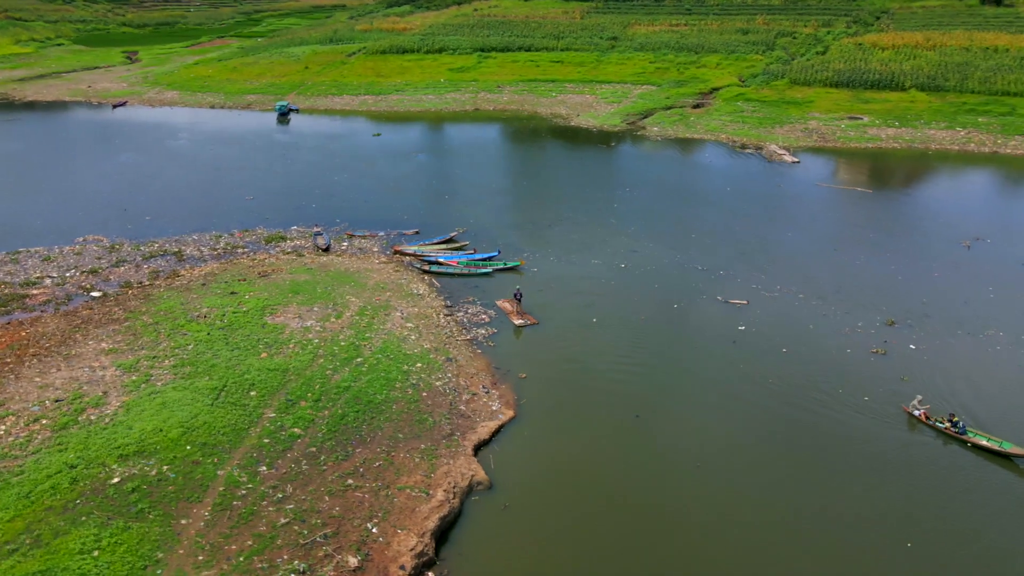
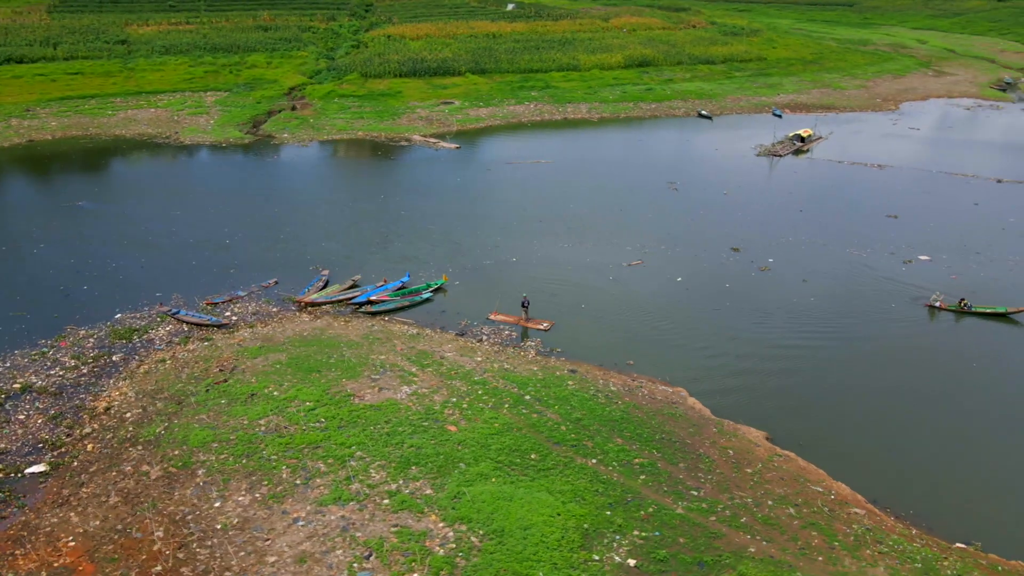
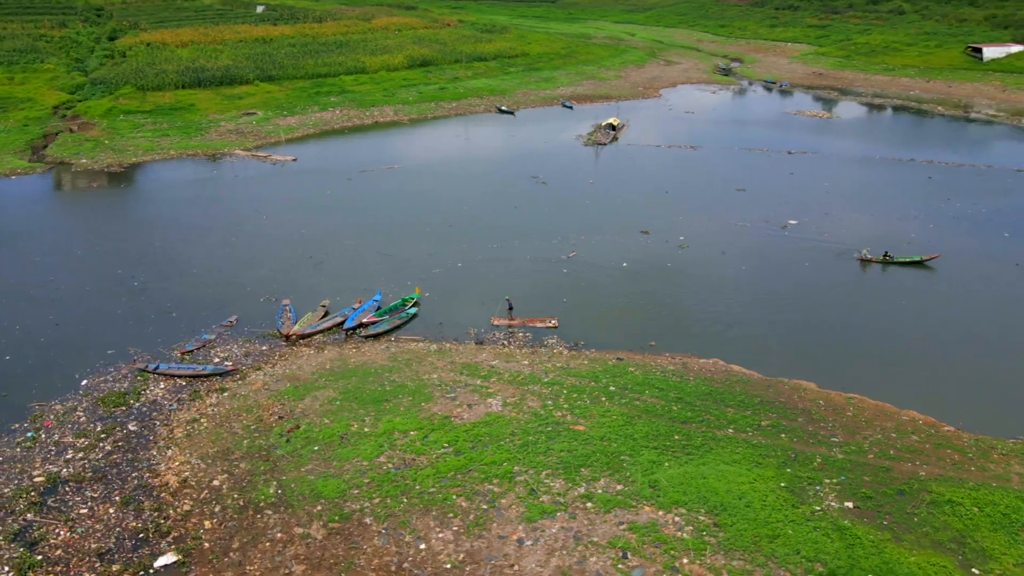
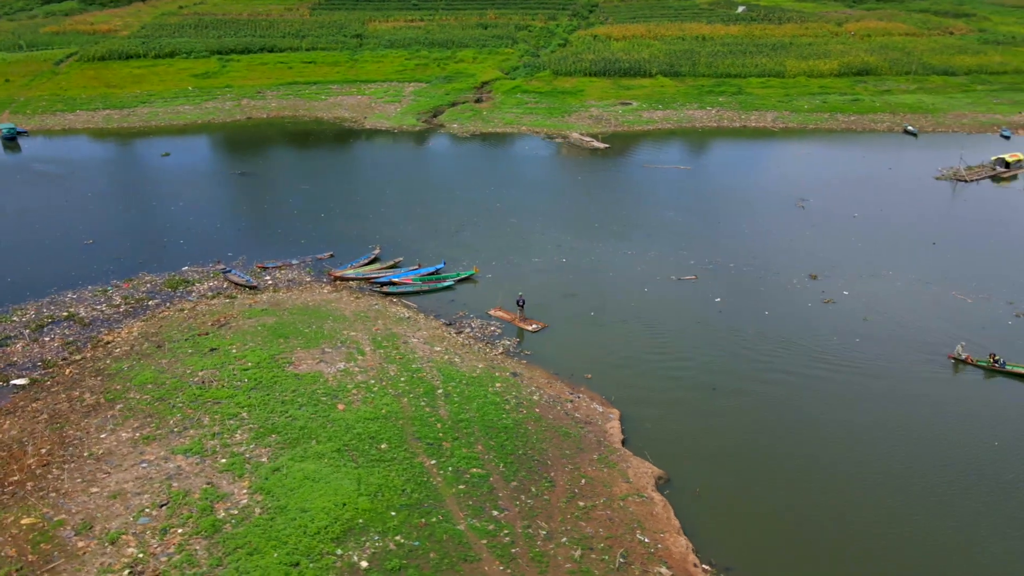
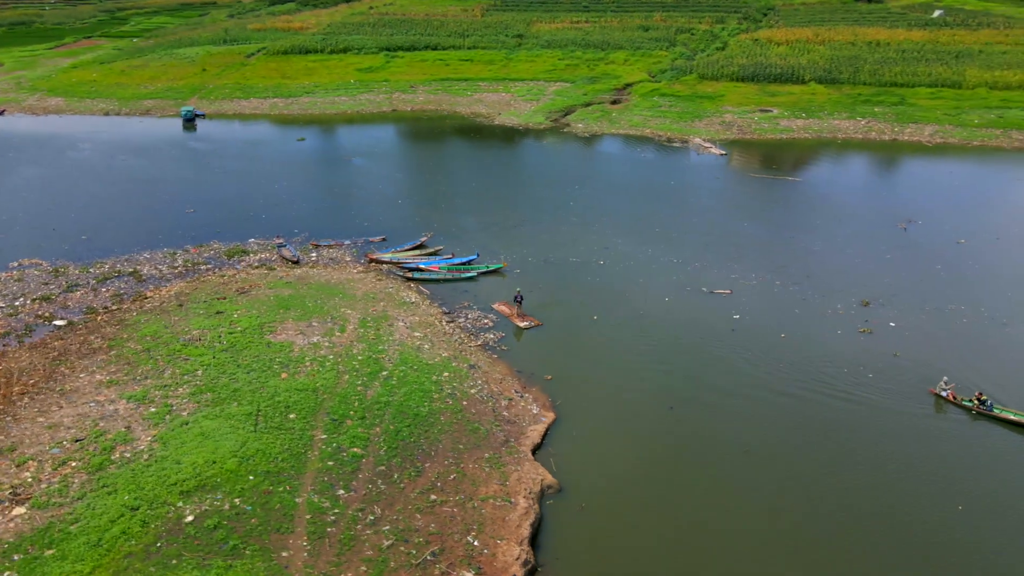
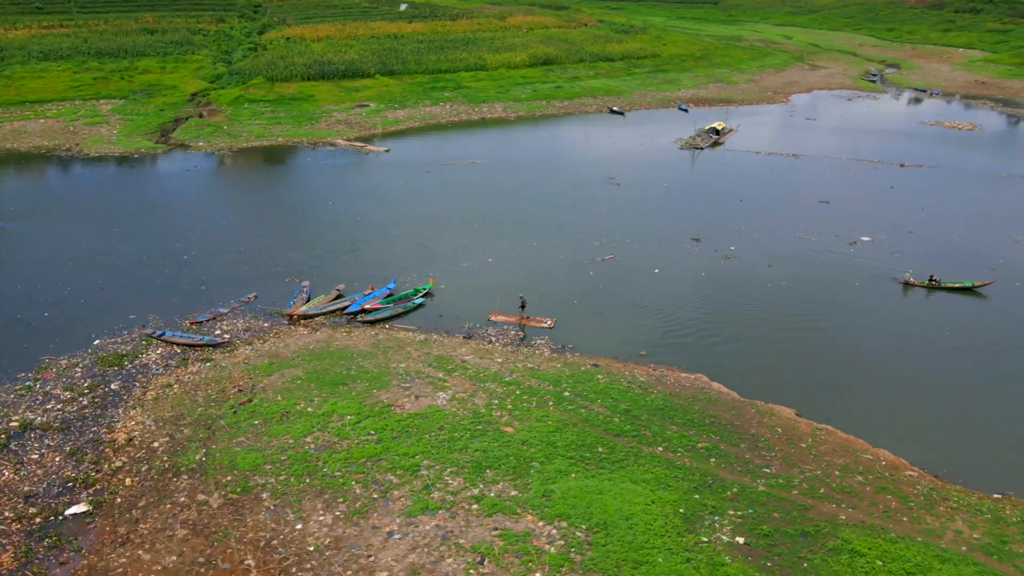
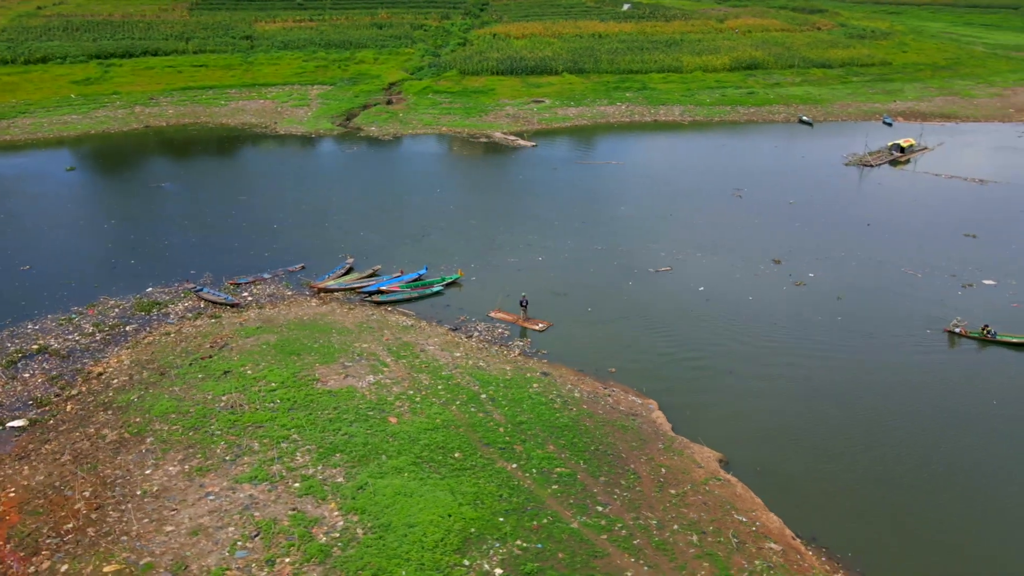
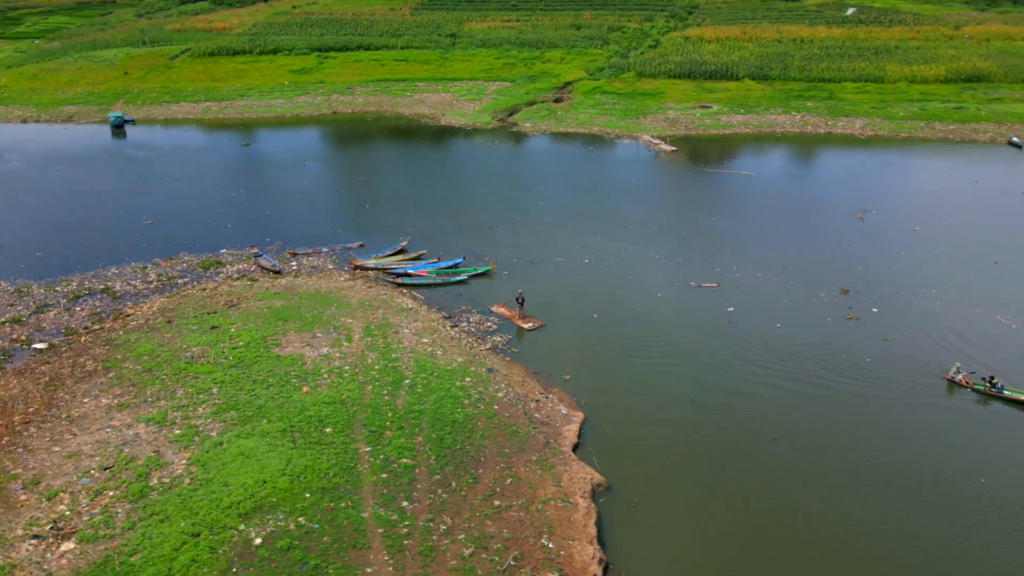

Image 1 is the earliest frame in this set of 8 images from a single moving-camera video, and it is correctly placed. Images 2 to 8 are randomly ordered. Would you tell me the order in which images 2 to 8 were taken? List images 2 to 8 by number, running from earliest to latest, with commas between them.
5, 8, 4, 7, 2, 6, 3
